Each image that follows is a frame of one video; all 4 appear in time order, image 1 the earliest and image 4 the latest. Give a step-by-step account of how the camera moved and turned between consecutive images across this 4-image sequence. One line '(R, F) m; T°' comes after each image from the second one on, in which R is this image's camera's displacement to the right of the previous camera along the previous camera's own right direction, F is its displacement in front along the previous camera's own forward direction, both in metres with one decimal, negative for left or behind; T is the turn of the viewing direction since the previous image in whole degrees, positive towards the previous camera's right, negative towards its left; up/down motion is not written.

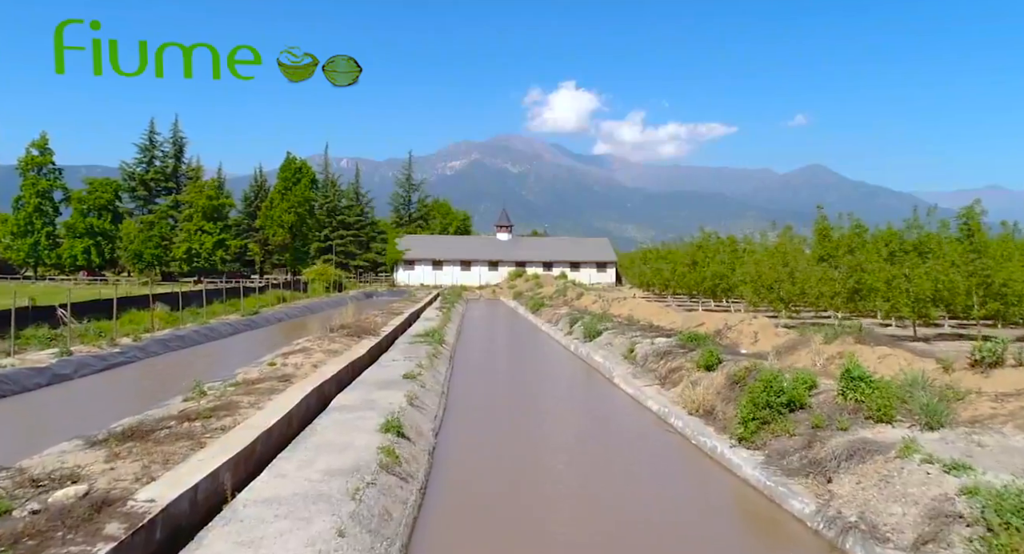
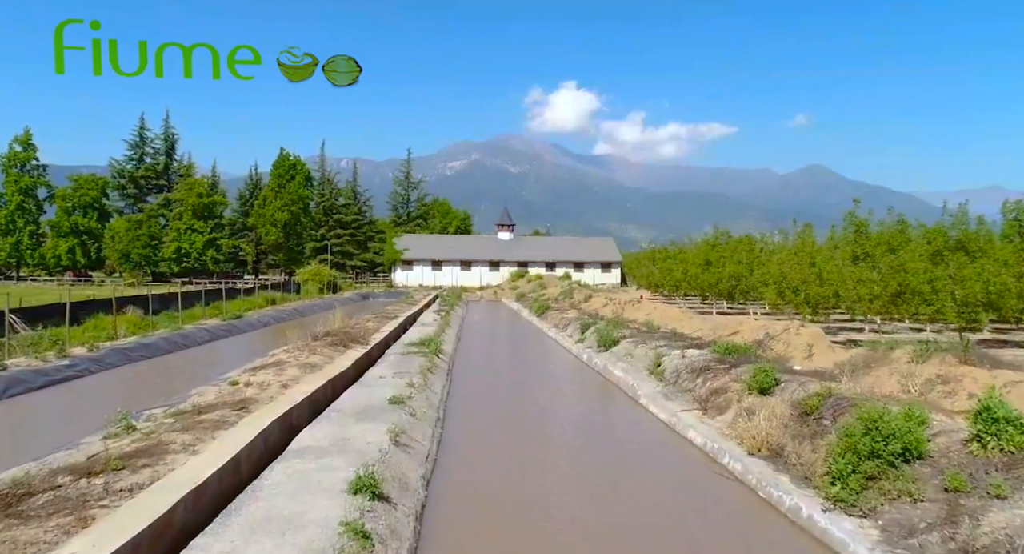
(-0.1, +2.1) m; 0°
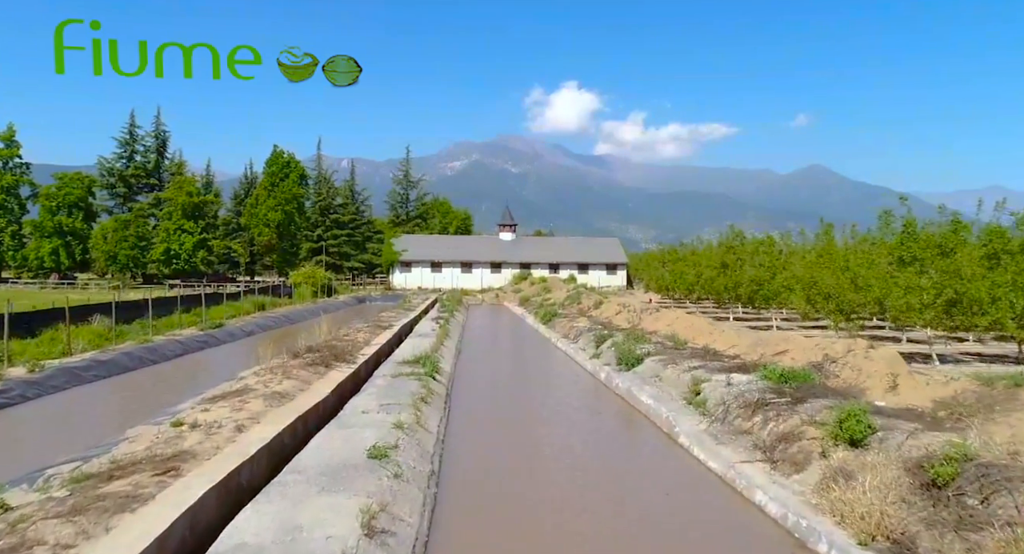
(-0.1, +2.1) m; 0°
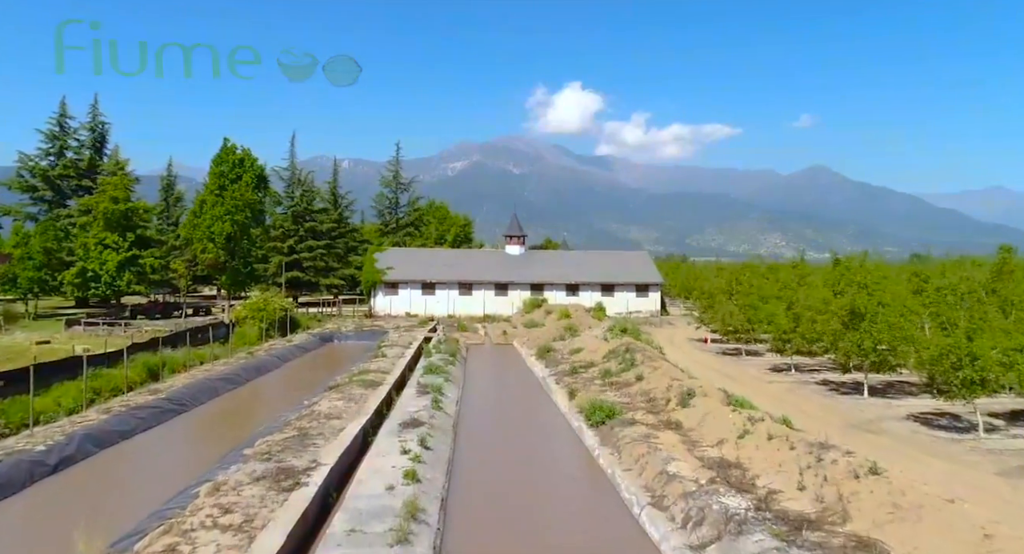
(-0.5, +11.4) m; 0°
